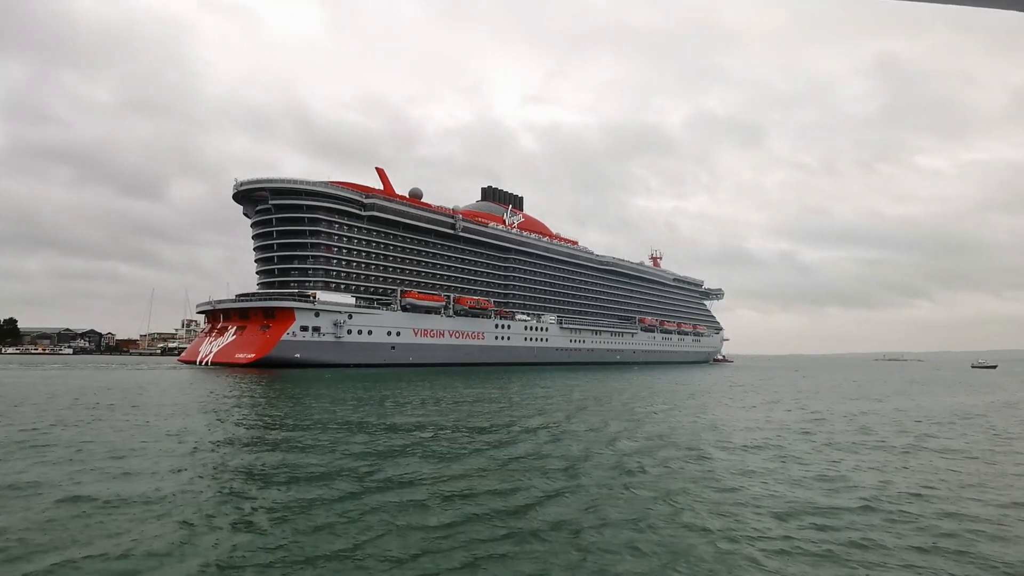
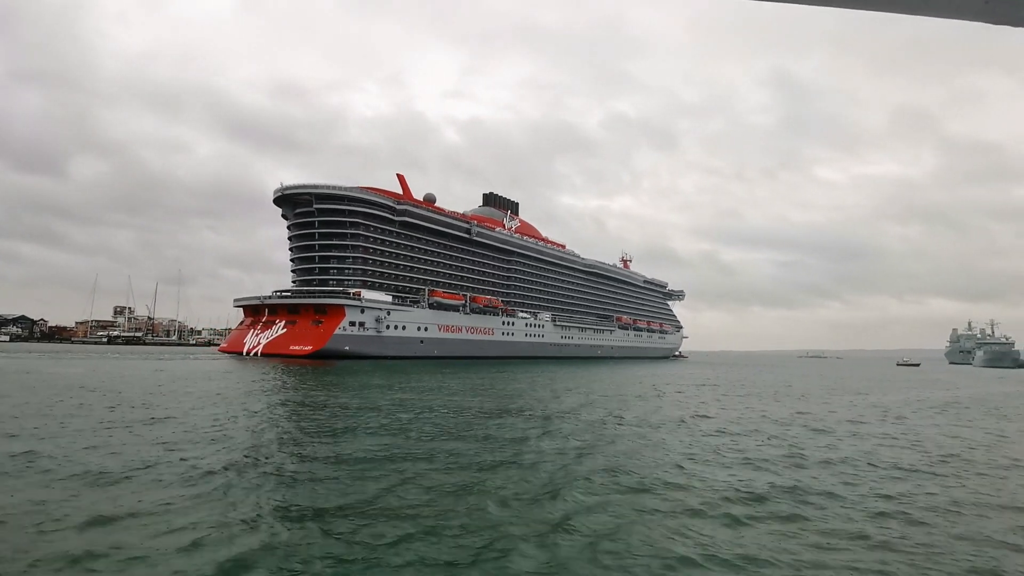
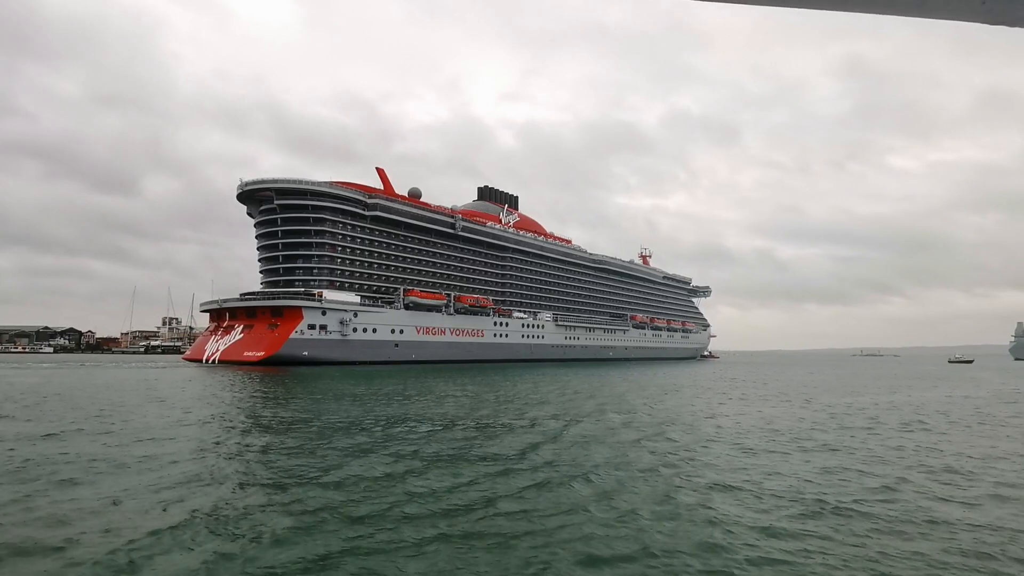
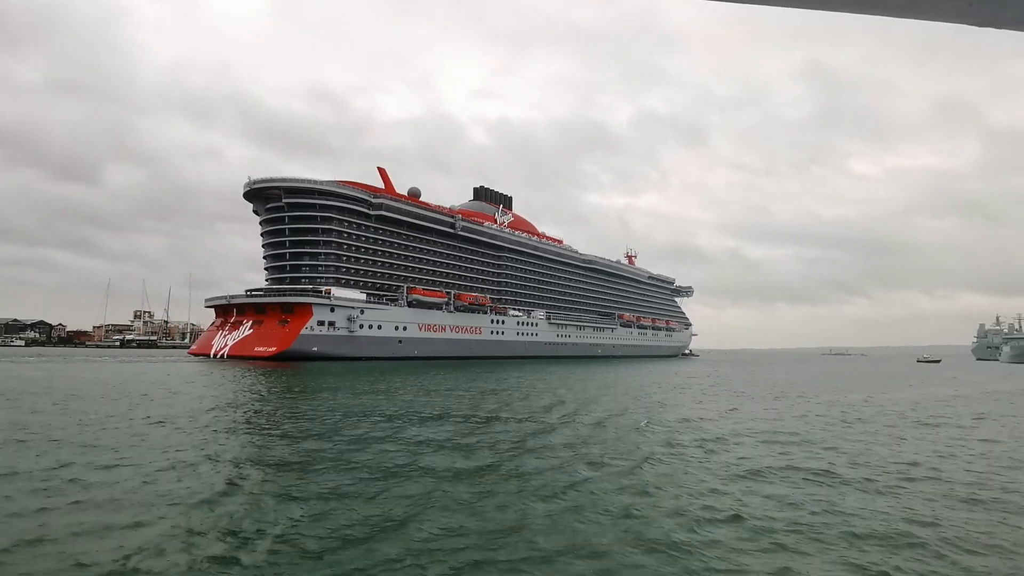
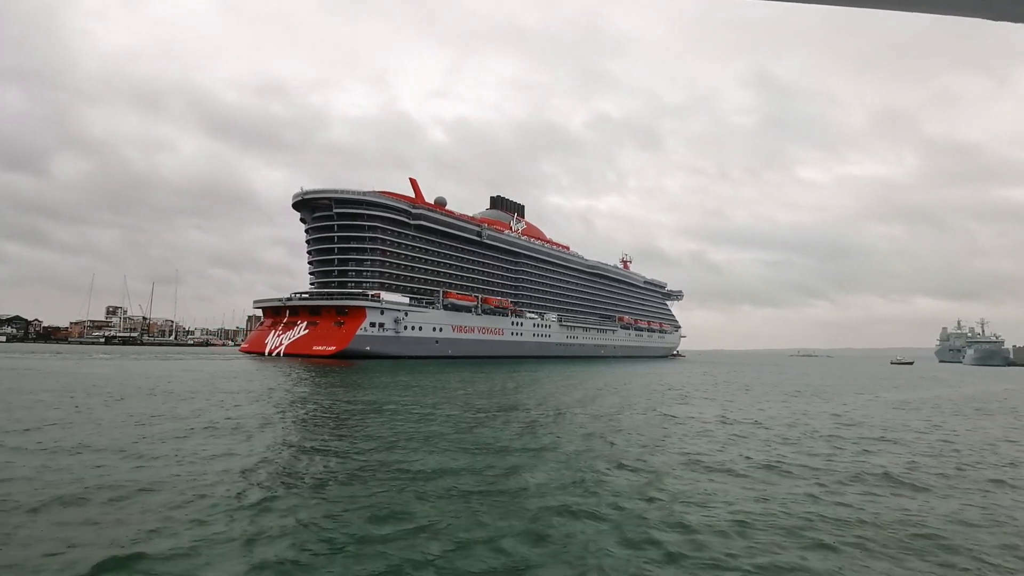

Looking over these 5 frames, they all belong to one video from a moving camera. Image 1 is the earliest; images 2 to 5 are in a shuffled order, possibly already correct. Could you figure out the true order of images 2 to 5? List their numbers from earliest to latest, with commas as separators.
3, 4, 2, 5
